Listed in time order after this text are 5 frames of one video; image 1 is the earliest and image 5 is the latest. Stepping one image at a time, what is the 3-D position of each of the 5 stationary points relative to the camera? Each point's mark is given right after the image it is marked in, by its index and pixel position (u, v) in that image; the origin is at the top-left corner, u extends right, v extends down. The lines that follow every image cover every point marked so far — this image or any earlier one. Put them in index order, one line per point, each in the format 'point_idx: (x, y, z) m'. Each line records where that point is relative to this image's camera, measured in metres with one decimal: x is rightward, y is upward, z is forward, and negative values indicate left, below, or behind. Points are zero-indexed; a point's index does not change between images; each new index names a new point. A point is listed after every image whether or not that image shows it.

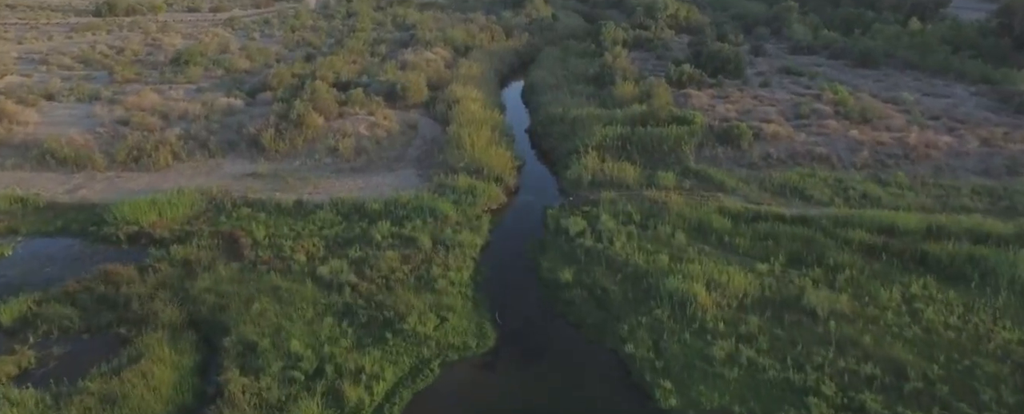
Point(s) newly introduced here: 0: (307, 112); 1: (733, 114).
0: (-5.0, +2.3, +16.8) m
1: (+5.9, +2.4, +18.1) m
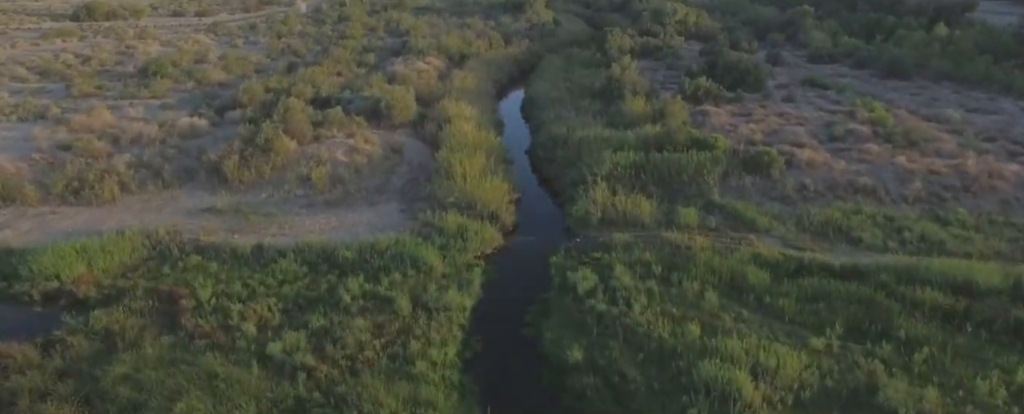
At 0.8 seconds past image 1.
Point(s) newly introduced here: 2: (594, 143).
0: (-5.1, +1.5, +14.8) m
1: (+5.8, +1.7, +16.1) m
2: (+1.9, +1.4, +15.6) m
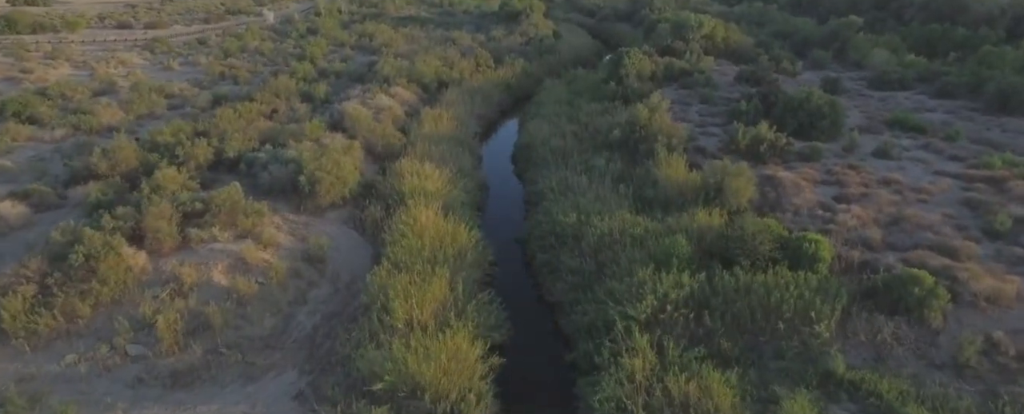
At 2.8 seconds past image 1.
0: (-5.4, -0.5, +9.1) m
1: (+5.5, -0.4, +10.4) m
2: (+1.6, -0.6, +9.9) m
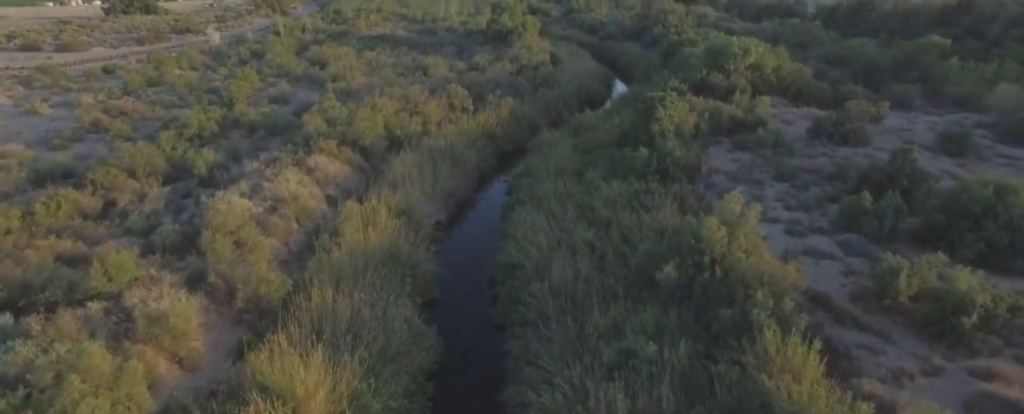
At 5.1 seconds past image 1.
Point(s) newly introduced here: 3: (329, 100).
0: (-5.7, -2.9, +2.3) m
1: (+5.2, -2.7, +3.6) m
2: (+1.2, -3.0, +3.1) m
3: (-5.2, +3.1, +19.6) m
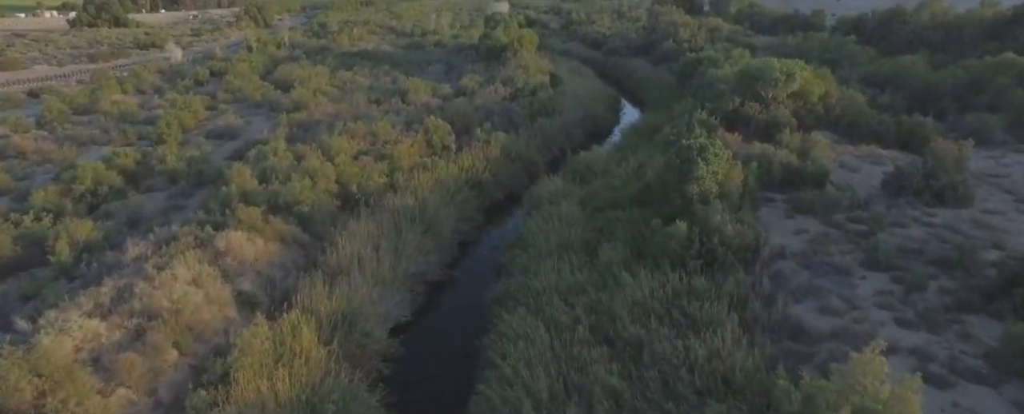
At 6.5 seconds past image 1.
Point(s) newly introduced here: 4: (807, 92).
0: (-5.9, -4.2, -1.6) m
1: (+5.0, -4.0, -0.2) m
2: (+1.1, -4.2, -0.7) m
3: (-5.4, +1.6, +15.8) m
4: (+7.5, +2.9, +17.3) m
